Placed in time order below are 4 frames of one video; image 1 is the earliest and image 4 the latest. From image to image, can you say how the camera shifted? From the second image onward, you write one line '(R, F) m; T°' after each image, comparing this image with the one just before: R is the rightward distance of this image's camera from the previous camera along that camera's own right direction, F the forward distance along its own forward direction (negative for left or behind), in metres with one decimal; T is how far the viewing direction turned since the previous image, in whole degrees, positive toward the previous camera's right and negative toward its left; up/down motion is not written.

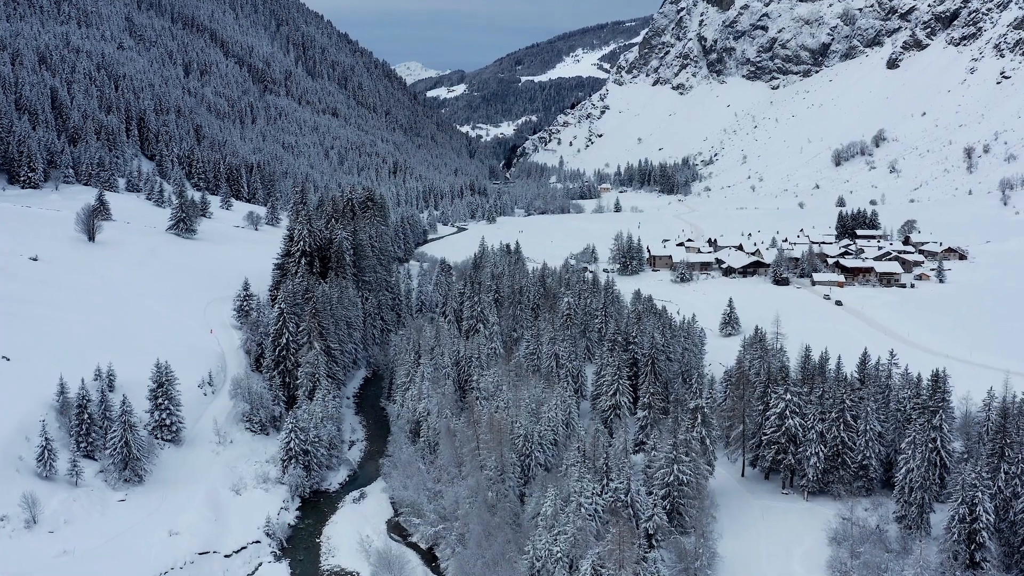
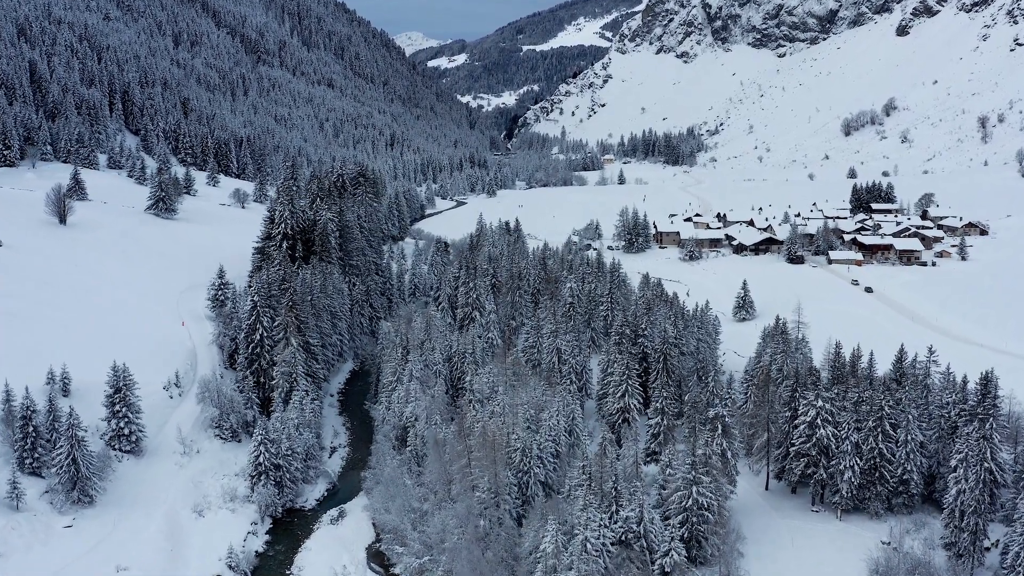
(+0.5, +6.1) m; 0°
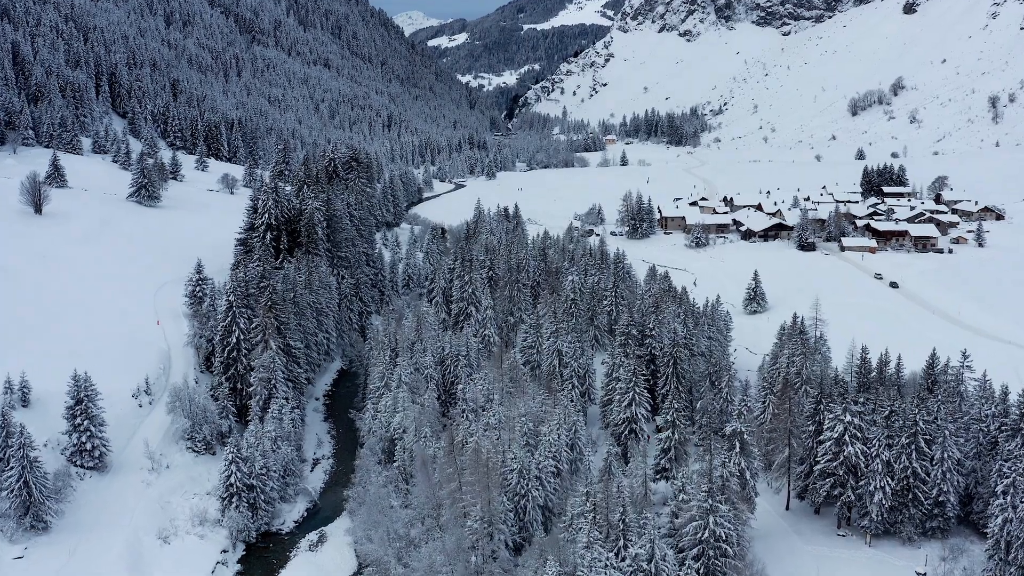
(+0.4, +4.4) m; 0°
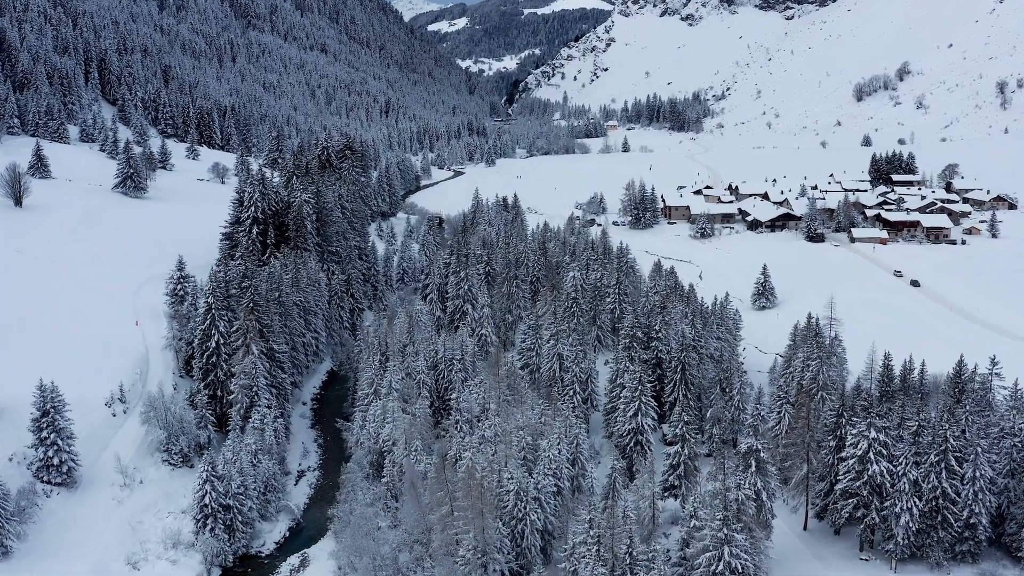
(+0.2, +3.3) m; 0°
